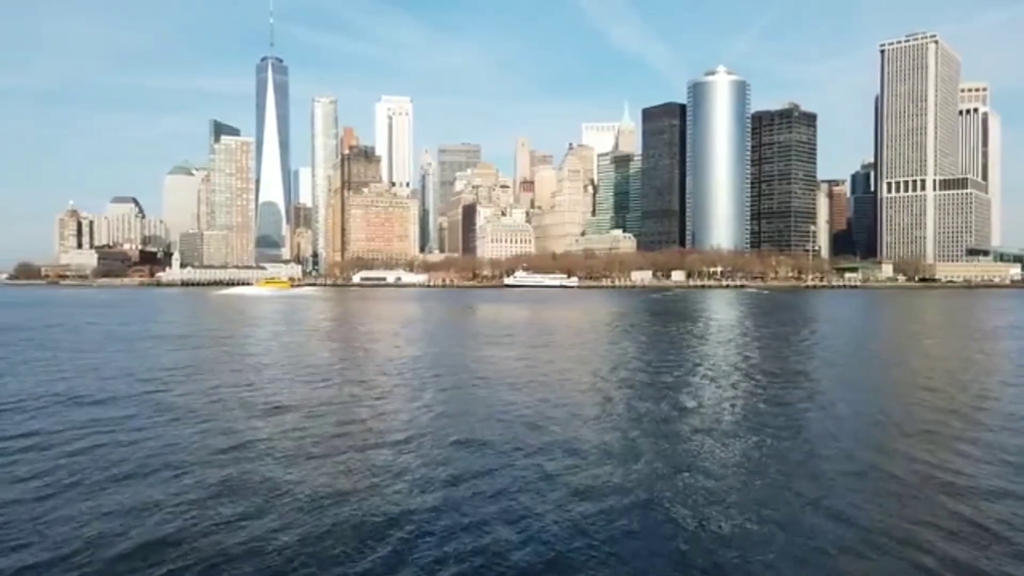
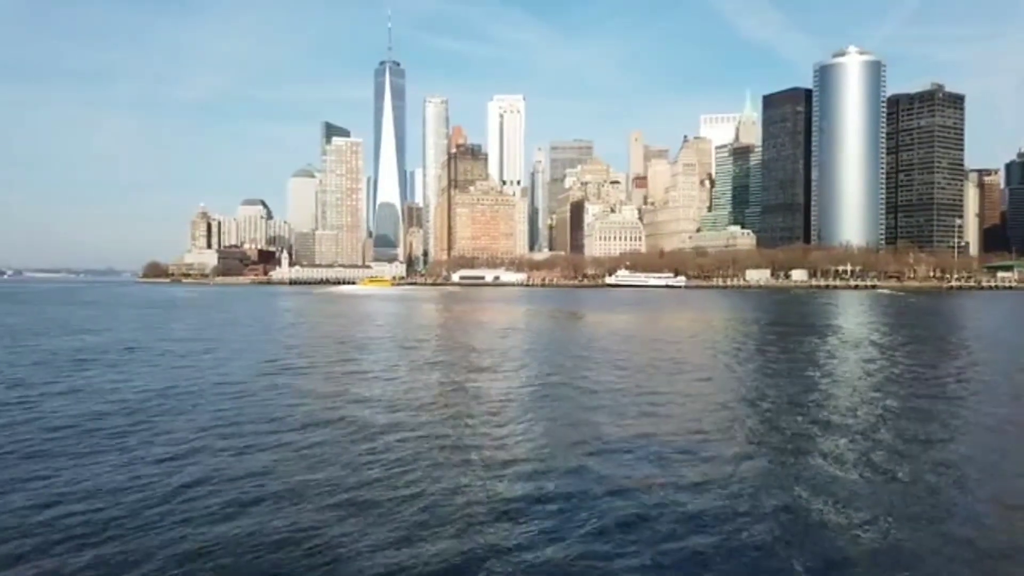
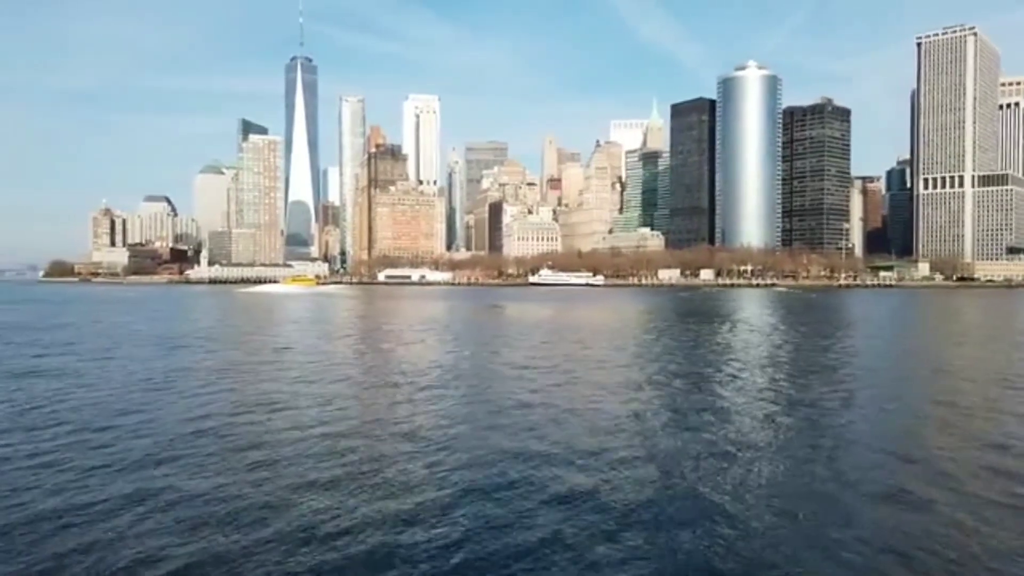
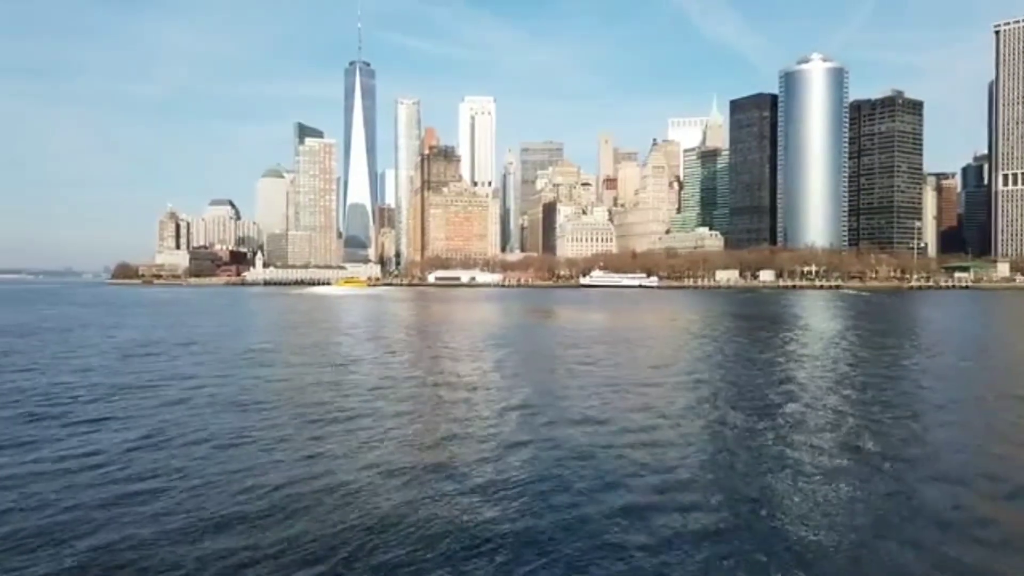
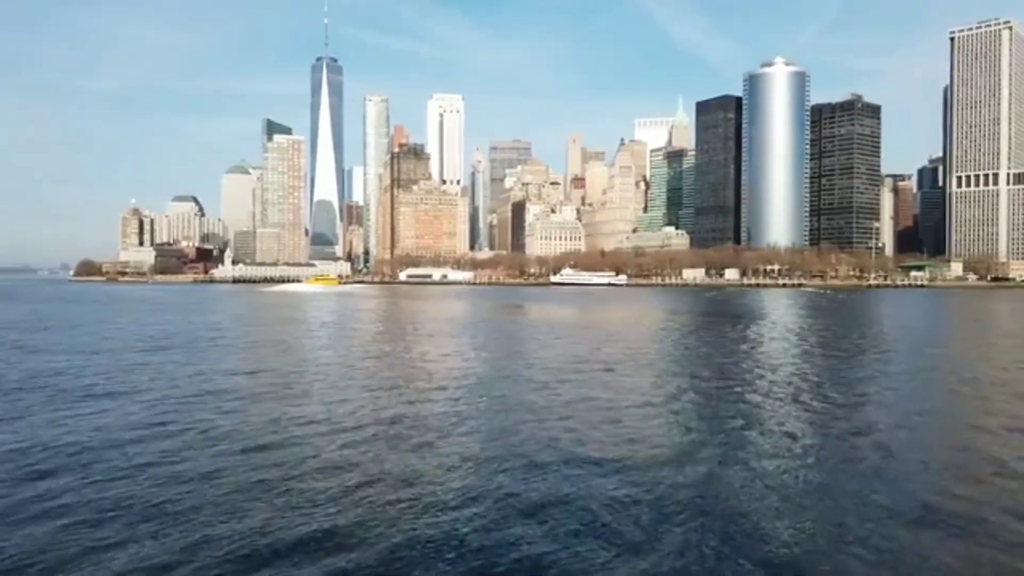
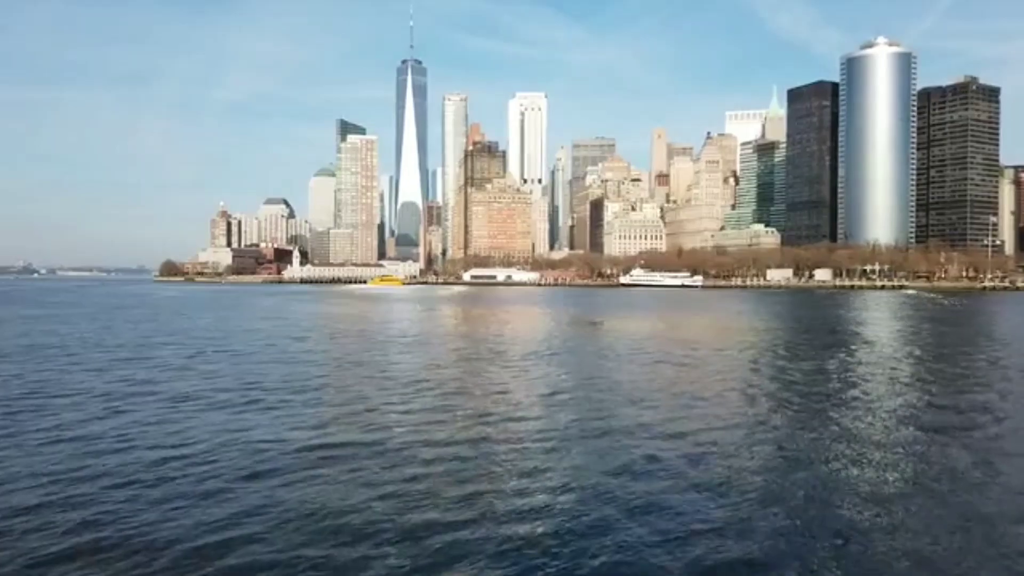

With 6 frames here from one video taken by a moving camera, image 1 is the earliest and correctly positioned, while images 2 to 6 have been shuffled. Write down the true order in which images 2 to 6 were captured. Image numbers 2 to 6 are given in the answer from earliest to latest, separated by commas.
3, 5, 4, 2, 6
